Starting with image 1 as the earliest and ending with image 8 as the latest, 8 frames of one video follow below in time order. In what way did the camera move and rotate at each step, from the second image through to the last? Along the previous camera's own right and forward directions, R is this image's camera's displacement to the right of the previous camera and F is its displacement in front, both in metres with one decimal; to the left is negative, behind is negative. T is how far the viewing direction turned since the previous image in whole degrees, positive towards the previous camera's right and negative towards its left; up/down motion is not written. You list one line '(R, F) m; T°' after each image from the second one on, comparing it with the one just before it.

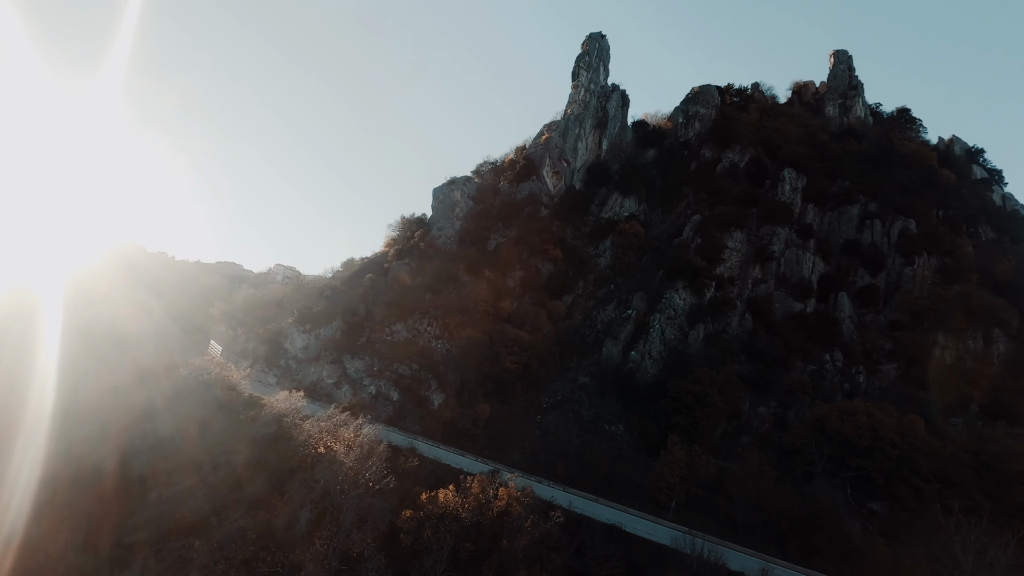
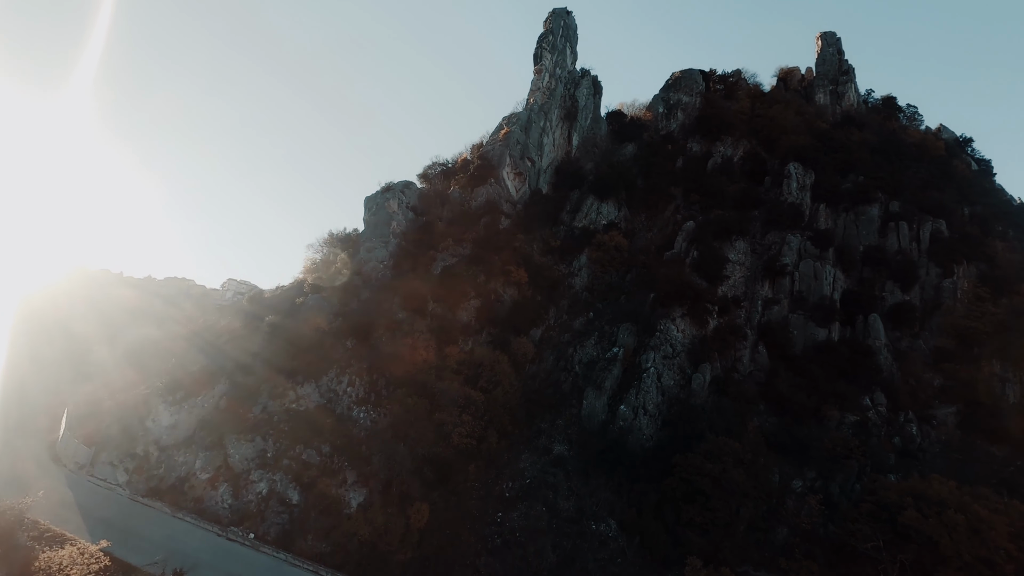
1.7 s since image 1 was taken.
(+1.7, +11.7) m; +3°
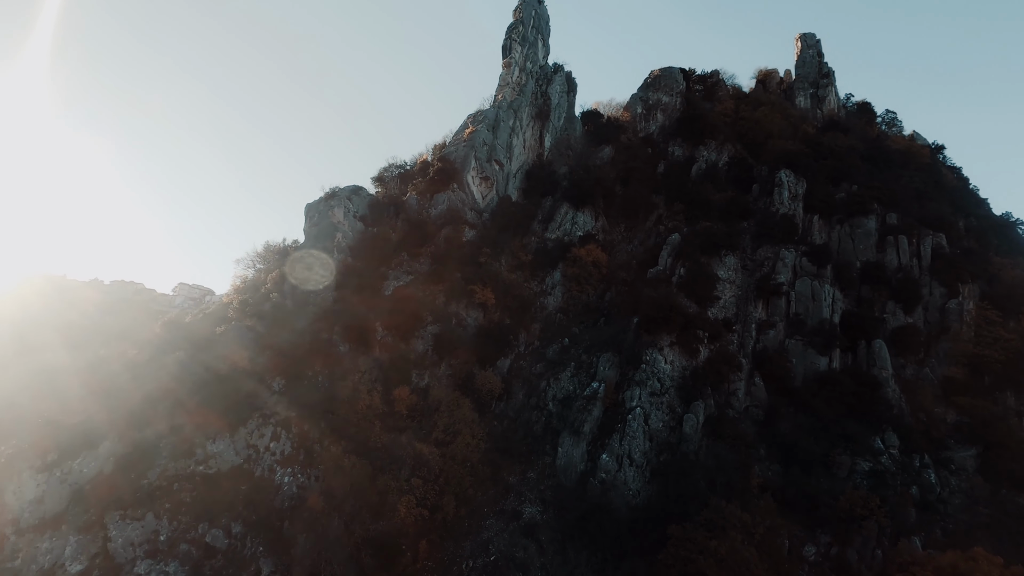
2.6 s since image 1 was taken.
(+0.4, +5.8) m; +3°
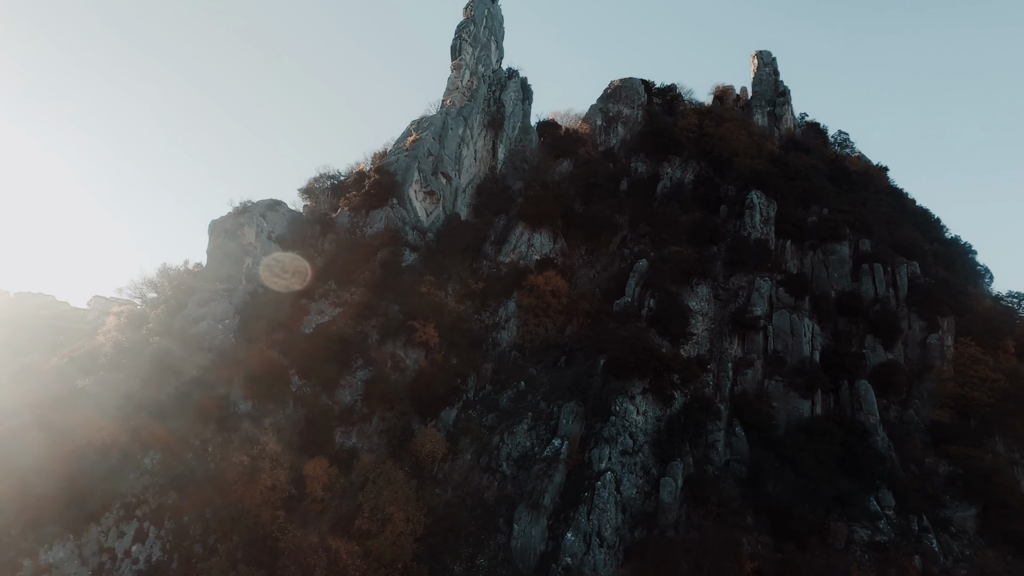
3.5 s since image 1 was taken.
(+0.2, +5.6) m; +5°
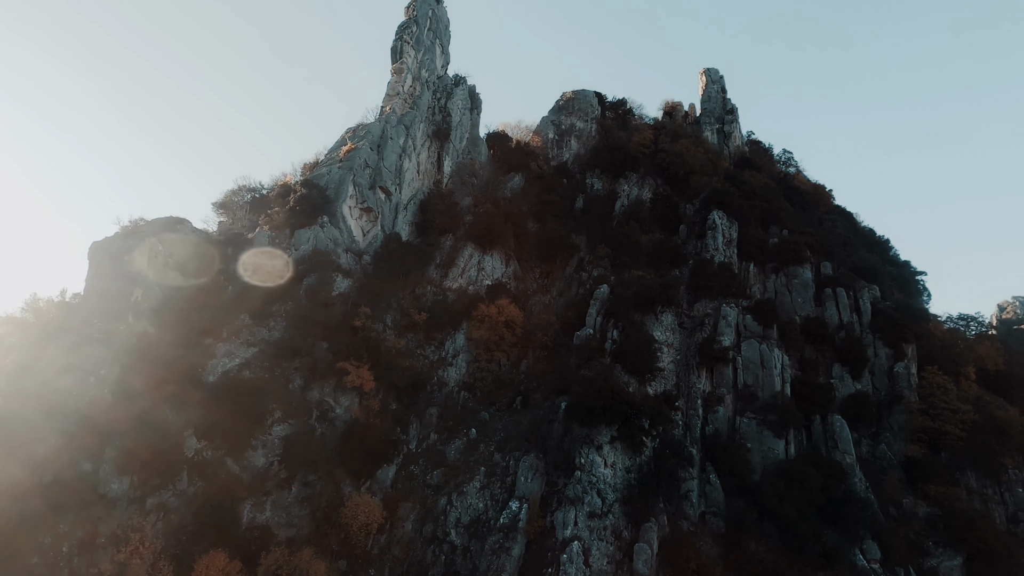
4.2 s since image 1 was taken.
(-0.2, +4.2) m; +6°
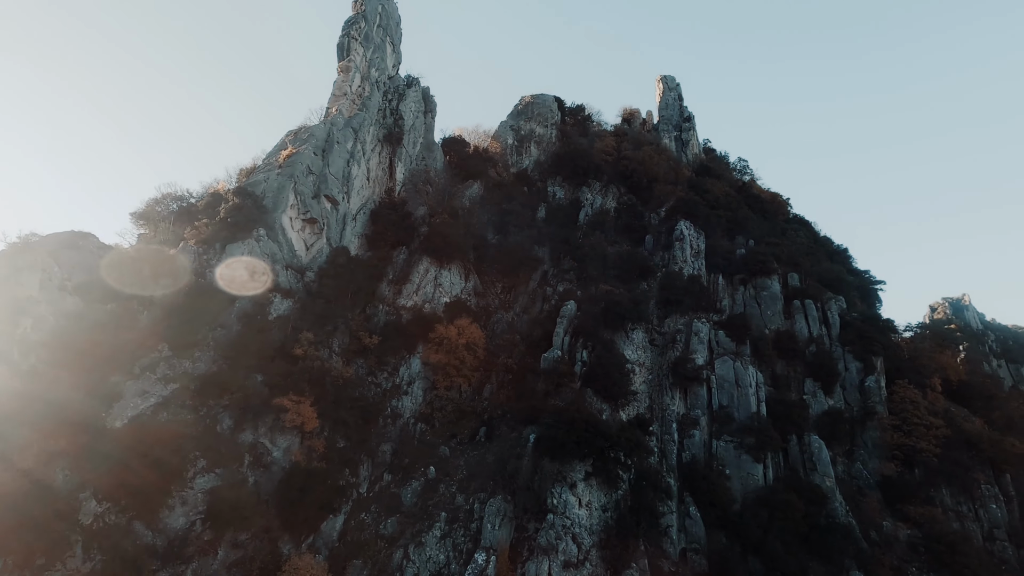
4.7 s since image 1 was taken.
(-0.3, +2.8) m; +5°
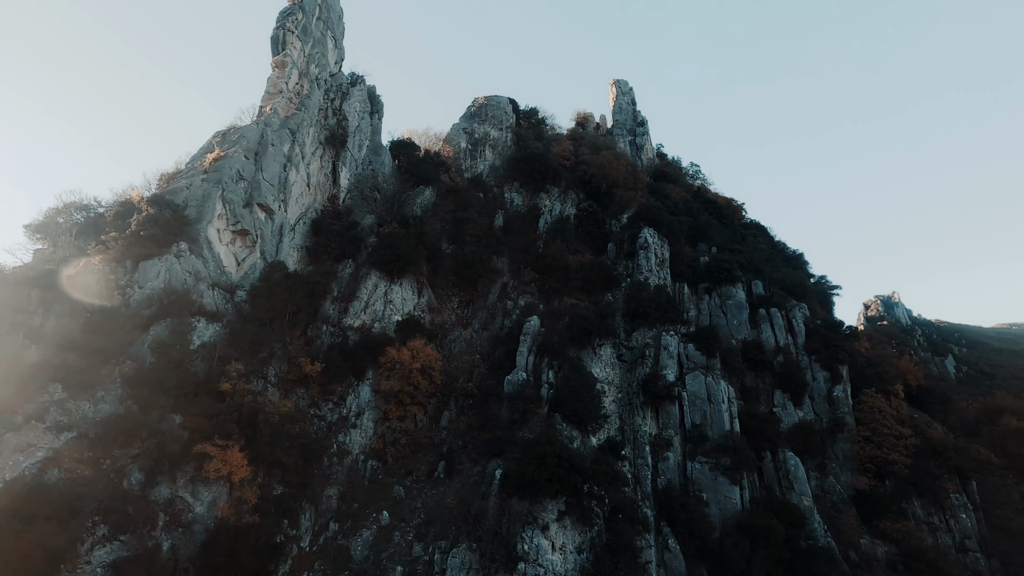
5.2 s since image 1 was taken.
(-0.4, +2.7) m; +5°
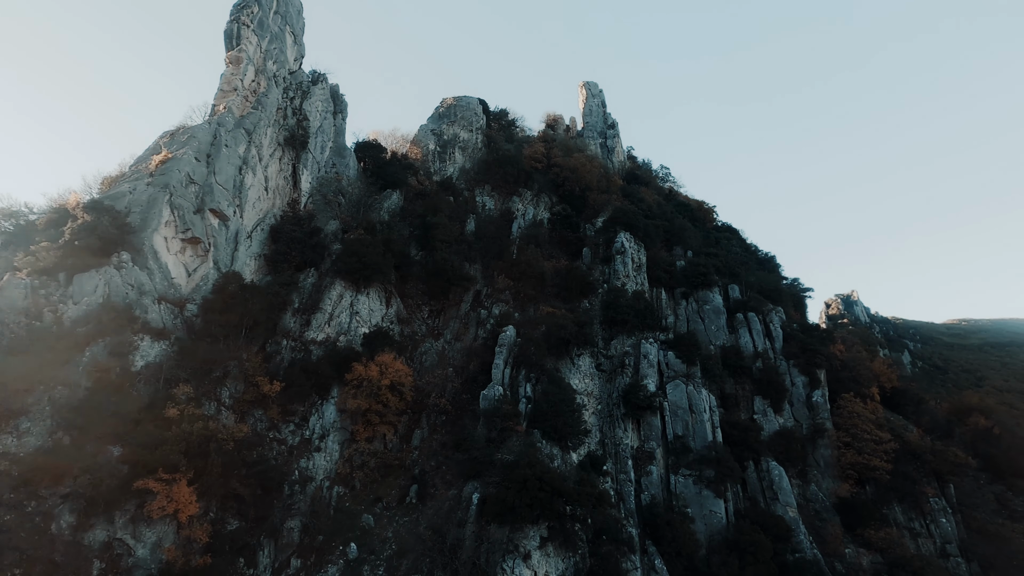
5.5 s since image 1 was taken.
(-0.2, +1.5) m; +3°
